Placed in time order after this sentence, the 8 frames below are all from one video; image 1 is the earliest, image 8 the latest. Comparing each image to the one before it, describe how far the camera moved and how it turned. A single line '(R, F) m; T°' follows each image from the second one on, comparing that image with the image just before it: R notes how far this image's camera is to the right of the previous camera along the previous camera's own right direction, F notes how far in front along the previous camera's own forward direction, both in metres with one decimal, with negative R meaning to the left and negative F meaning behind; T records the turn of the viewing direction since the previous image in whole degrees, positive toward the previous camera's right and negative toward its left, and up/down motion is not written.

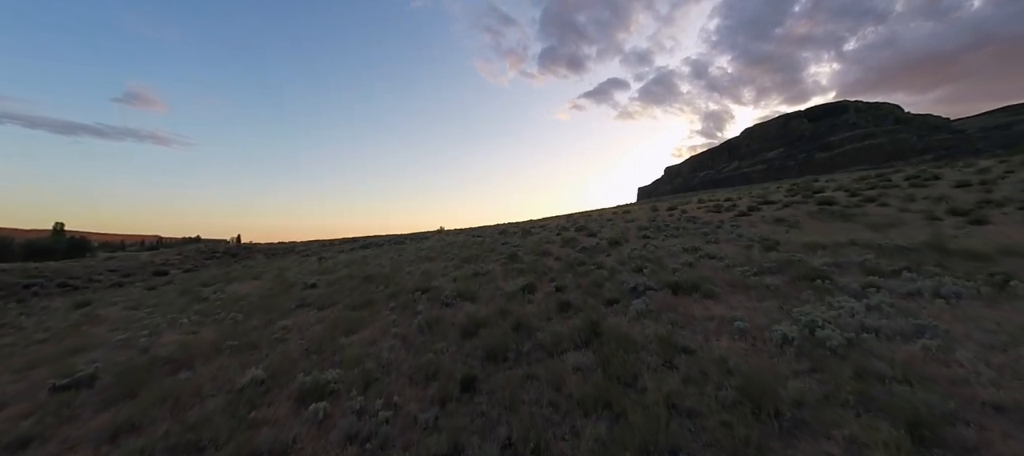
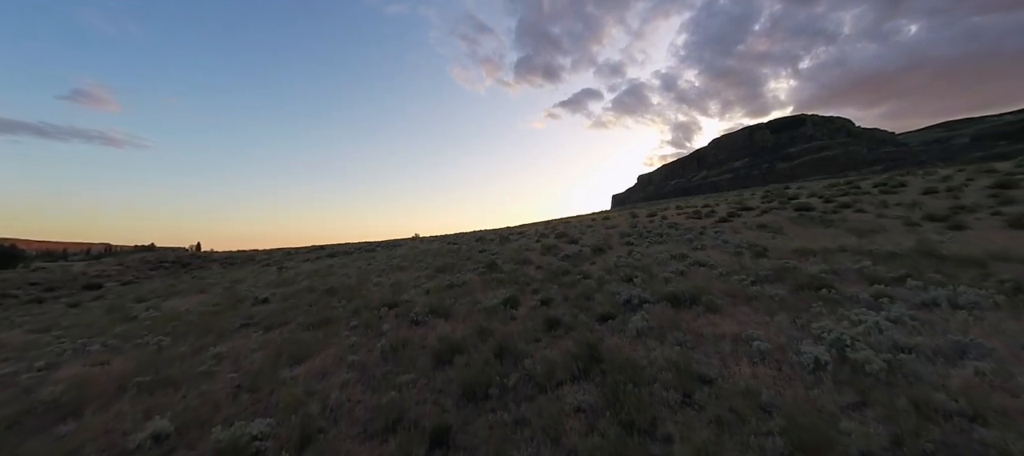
(-0.1, +1.0) m; +4°
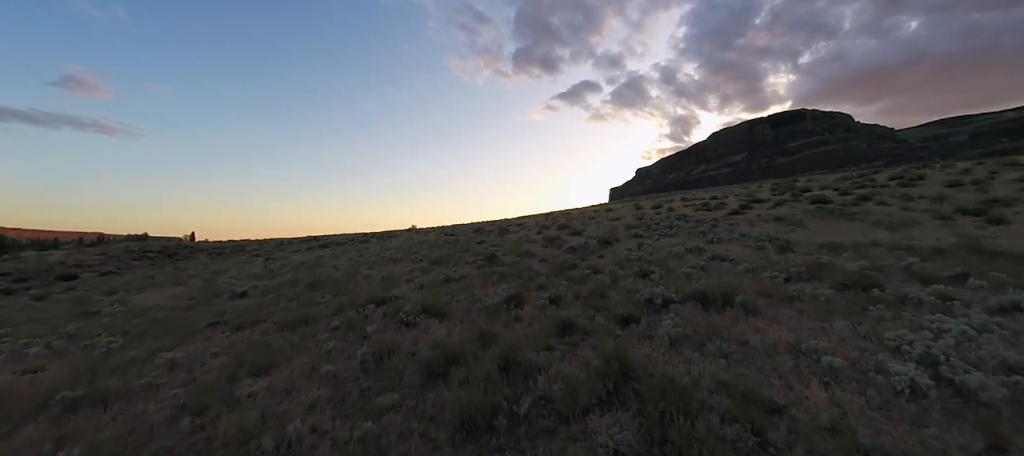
(-0.1, +1.1) m; 0°
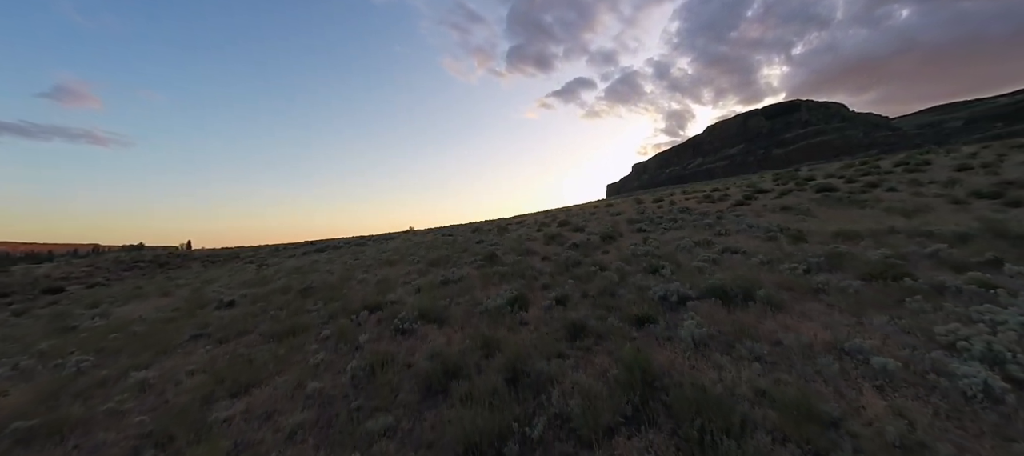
(-0.1, +0.5) m; 0°
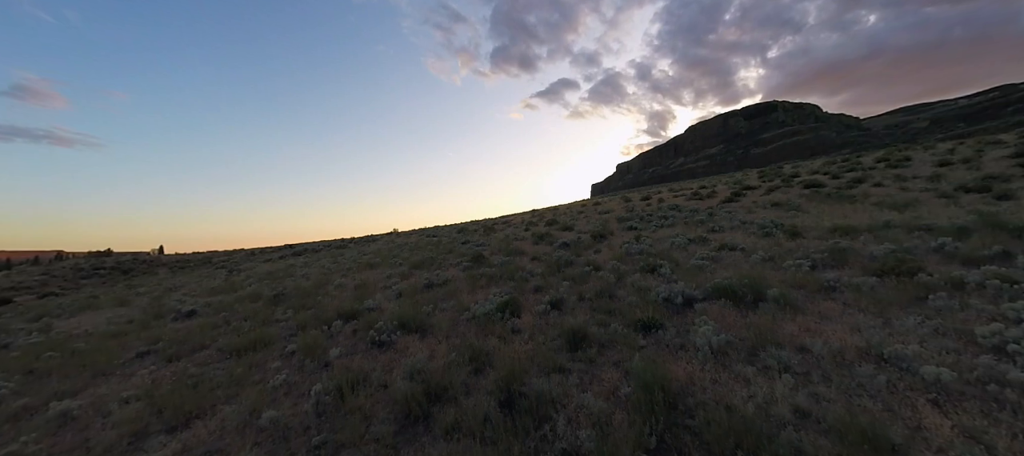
(-0.1, +0.6) m; +2°
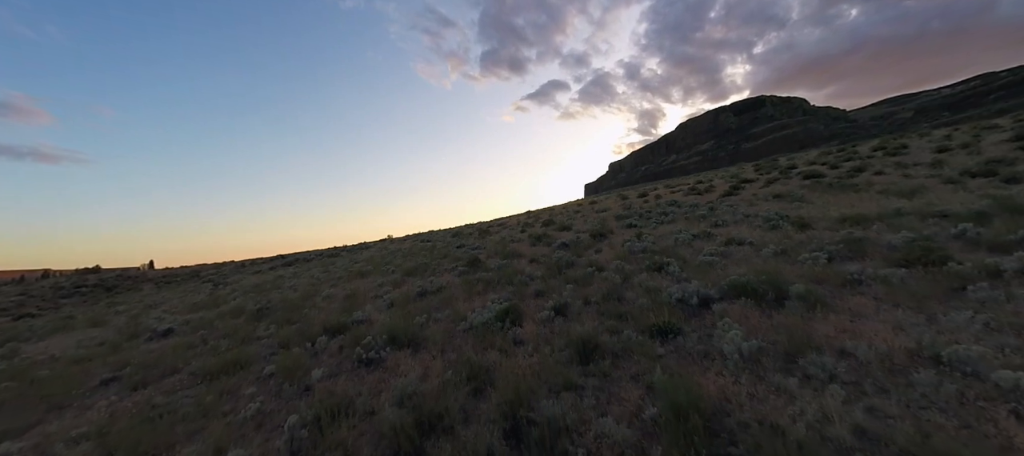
(0.0, +0.5) m; +1°
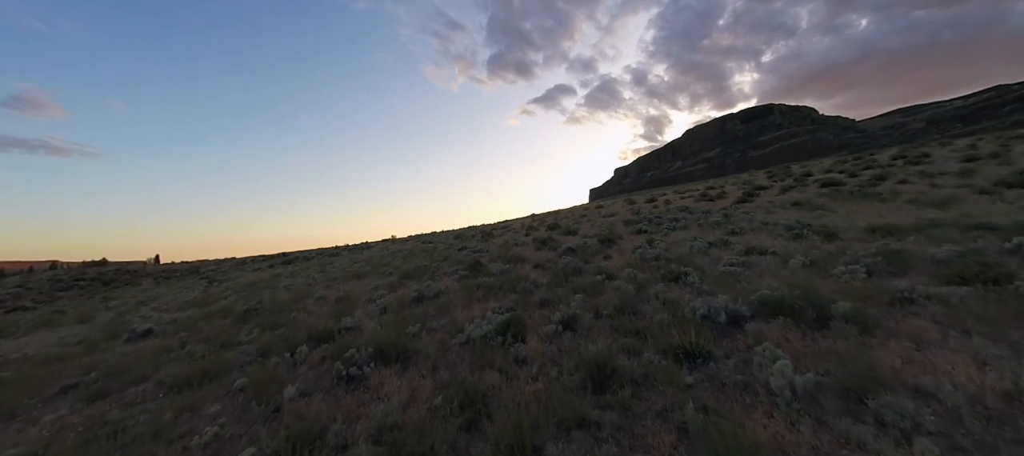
(0.0, +0.6) m; -1°
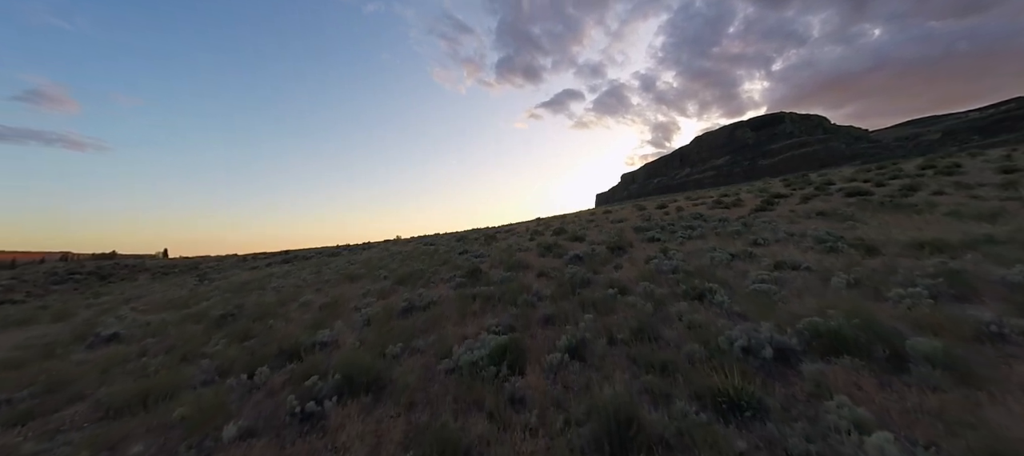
(+0.1, +0.8) m; -1°
